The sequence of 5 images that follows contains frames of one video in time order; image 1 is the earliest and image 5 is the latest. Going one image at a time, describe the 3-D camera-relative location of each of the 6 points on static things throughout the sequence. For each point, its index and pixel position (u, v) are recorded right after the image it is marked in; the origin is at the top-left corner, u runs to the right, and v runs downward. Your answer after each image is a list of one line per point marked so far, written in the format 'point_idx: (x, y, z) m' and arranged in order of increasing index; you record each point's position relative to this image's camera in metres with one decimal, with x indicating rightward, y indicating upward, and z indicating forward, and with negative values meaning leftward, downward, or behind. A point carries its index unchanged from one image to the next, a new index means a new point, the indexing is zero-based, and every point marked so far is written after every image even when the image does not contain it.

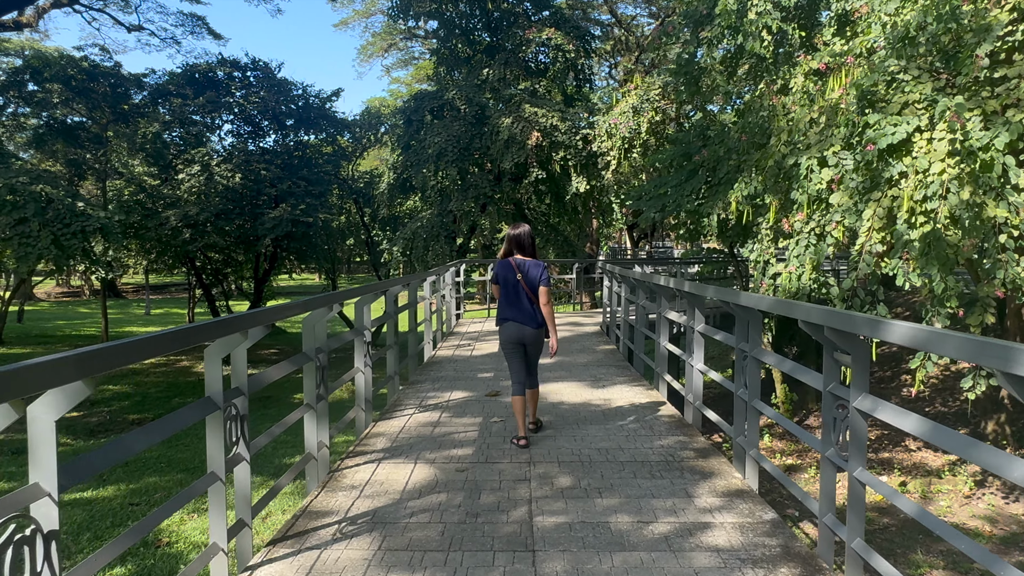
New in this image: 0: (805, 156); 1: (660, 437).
0: (+3.1, +1.4, +7.2) m
1: (+0.9, -0.9, +4.0) m
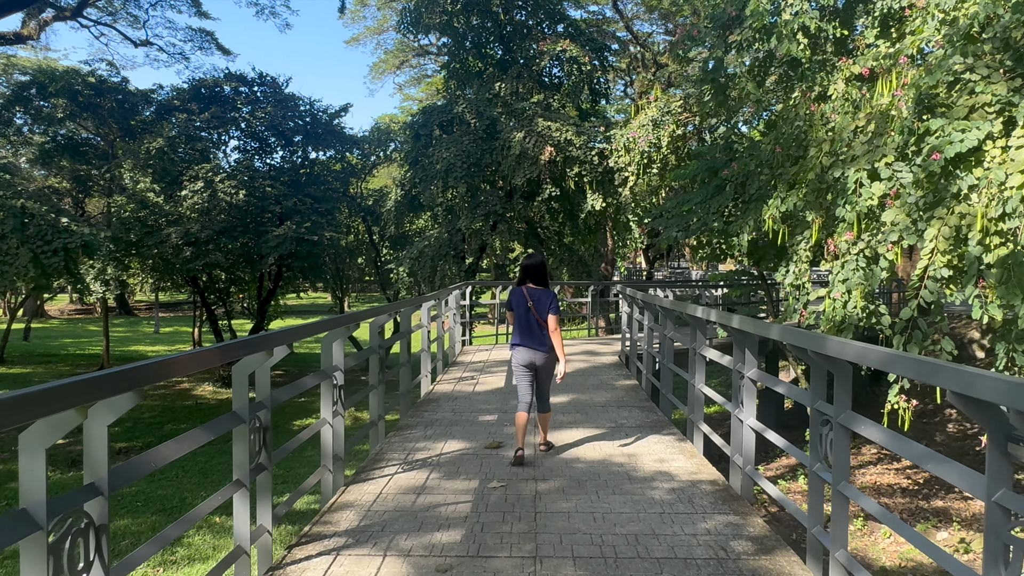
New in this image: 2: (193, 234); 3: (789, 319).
0: (+3.2, +1.1, +6.4) m
1: (+0.9, -1.1, +3.2) m
2: (-8.7, +1.5, +18.4) m
3: (+3.2, -0.4, +7.8) m
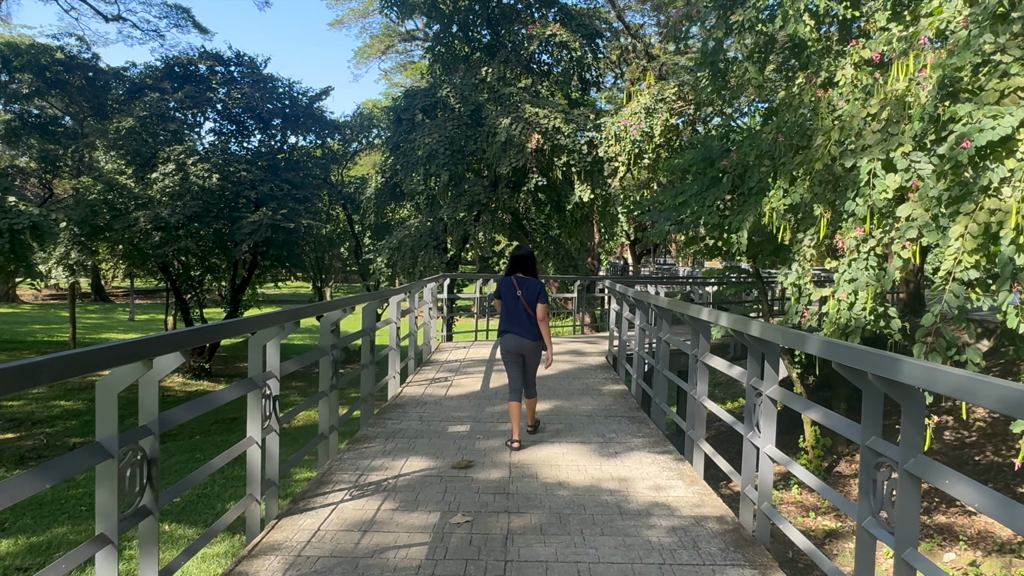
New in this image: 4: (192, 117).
0: (+3.1, +1.1, +5.9) m
1: (+0.8, -1.1, +2.6) m
2: (-9.1, +1.8, +17.6) m
3: (+3.0, -0.3, +7.3) m
4: (-9.3, +4.9, +19.5) m
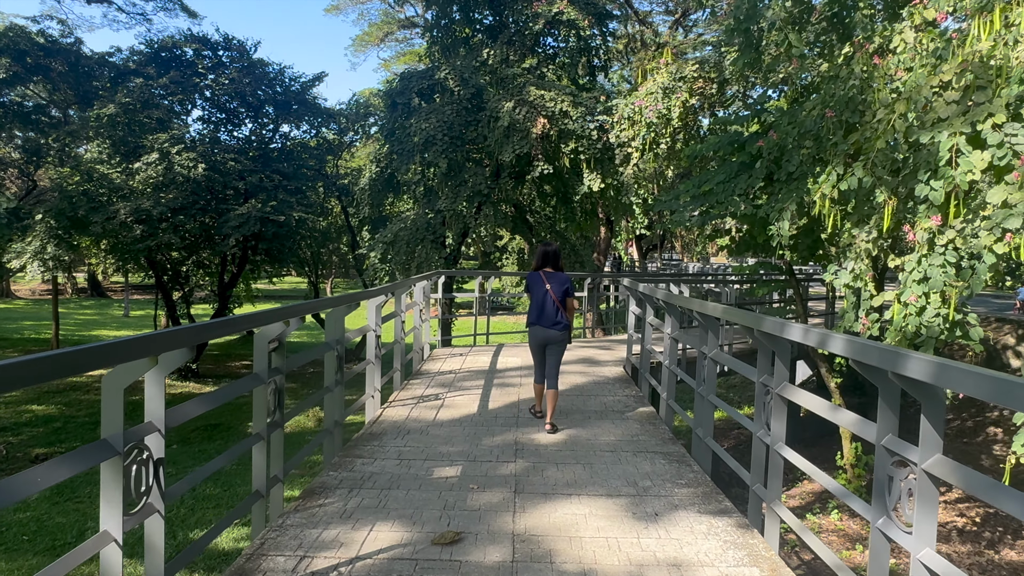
0: (+3.1, +1.1, +4.8) m
1: (+0.8, -1.1, +1.6) m
2: (-9.0, +1.9, +16.6) m
3: (+3.0, -0.3, +6.2) m
4: (-9.2, +5.0, +18.5) m
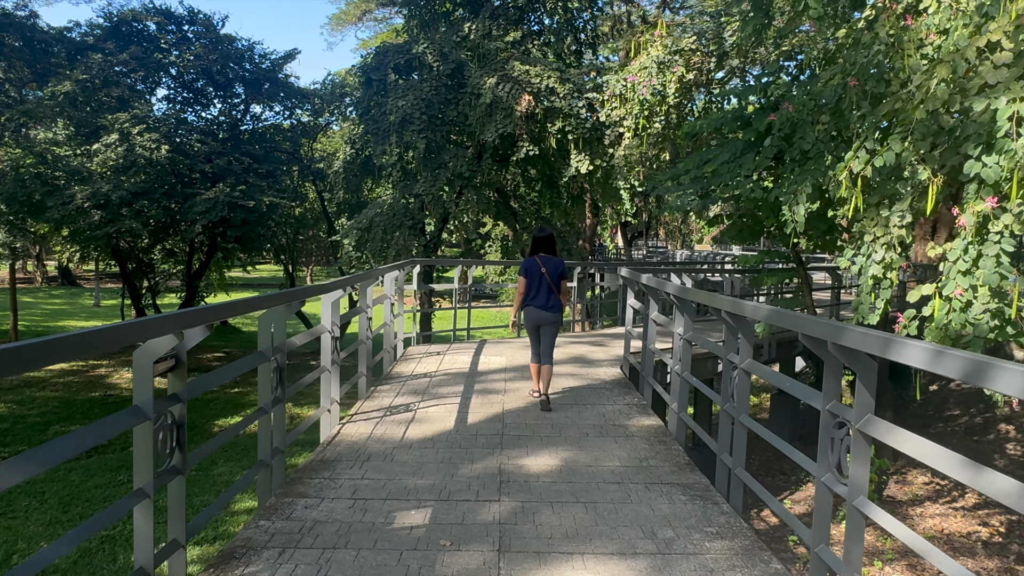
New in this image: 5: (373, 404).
0: (+3.0, +1.2, +4.1) m
1: (+0.8, -1.1, +0.9) m
2: (-9.4, +2.1, +15.6) m
3: (+2.9, -0.3, +5.5) m
4: (-9.6, +5.3, +17.4) m
5: (-1.0, -0.8, +5.0) m
